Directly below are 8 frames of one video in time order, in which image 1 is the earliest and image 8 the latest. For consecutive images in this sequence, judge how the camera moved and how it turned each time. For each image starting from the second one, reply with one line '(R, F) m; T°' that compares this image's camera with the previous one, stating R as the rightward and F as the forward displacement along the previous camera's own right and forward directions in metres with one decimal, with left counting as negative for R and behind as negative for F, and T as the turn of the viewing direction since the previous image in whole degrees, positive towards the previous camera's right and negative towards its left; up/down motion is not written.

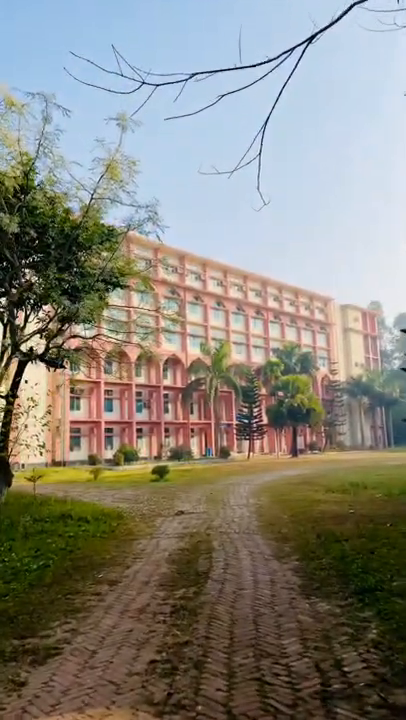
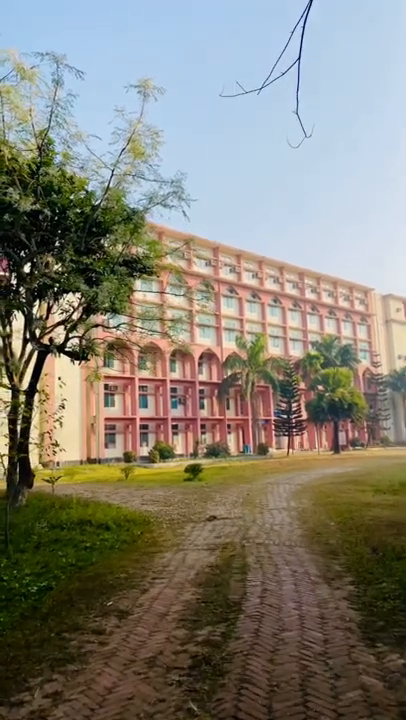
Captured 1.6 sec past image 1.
(+0.1, +1.2) m; -4°
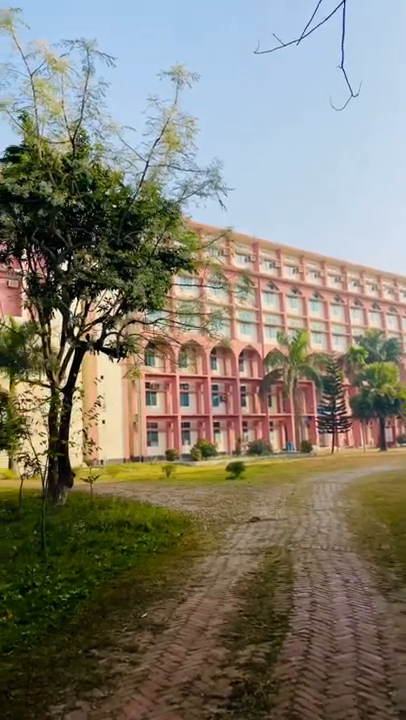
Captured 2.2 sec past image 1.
(0.0, +0.4) m; -4°
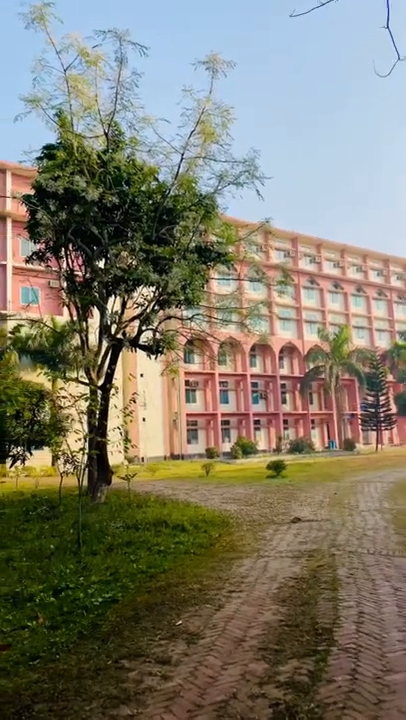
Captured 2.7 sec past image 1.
(0.0, +0.3) m; -4°
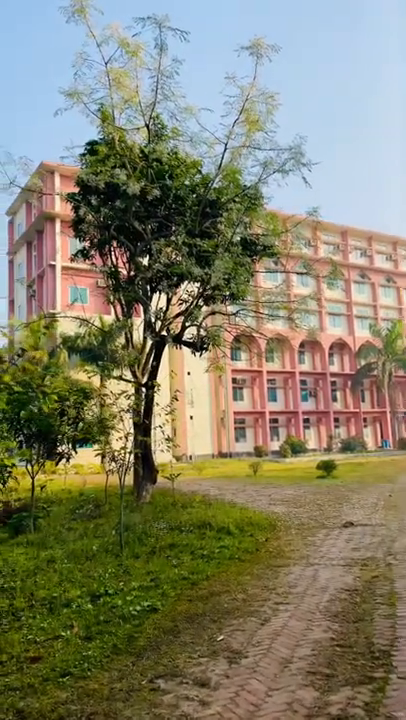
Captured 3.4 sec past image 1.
(+0.1, +0.3) m; -5°
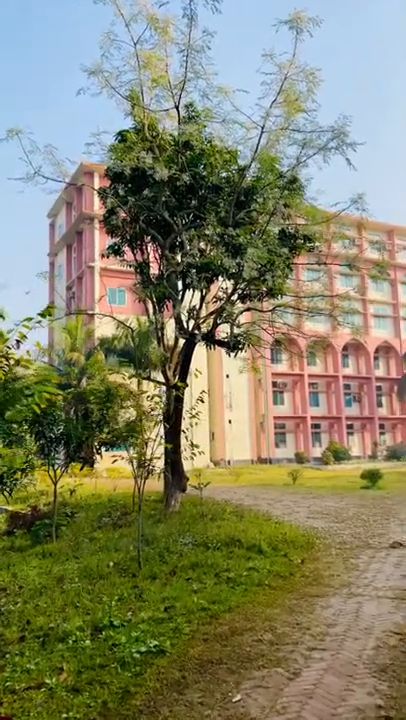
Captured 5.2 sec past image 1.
(+0.2, +0.8) m; -4°
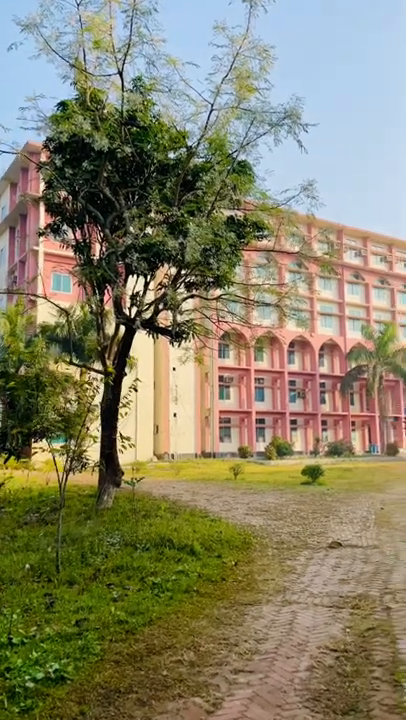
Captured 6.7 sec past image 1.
(+0.2, +0.6) m; +5°
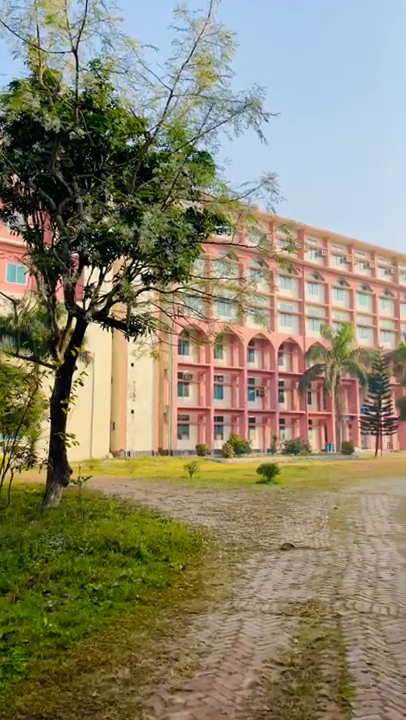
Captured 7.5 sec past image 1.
(+0.1, +0.3) m; +4°
